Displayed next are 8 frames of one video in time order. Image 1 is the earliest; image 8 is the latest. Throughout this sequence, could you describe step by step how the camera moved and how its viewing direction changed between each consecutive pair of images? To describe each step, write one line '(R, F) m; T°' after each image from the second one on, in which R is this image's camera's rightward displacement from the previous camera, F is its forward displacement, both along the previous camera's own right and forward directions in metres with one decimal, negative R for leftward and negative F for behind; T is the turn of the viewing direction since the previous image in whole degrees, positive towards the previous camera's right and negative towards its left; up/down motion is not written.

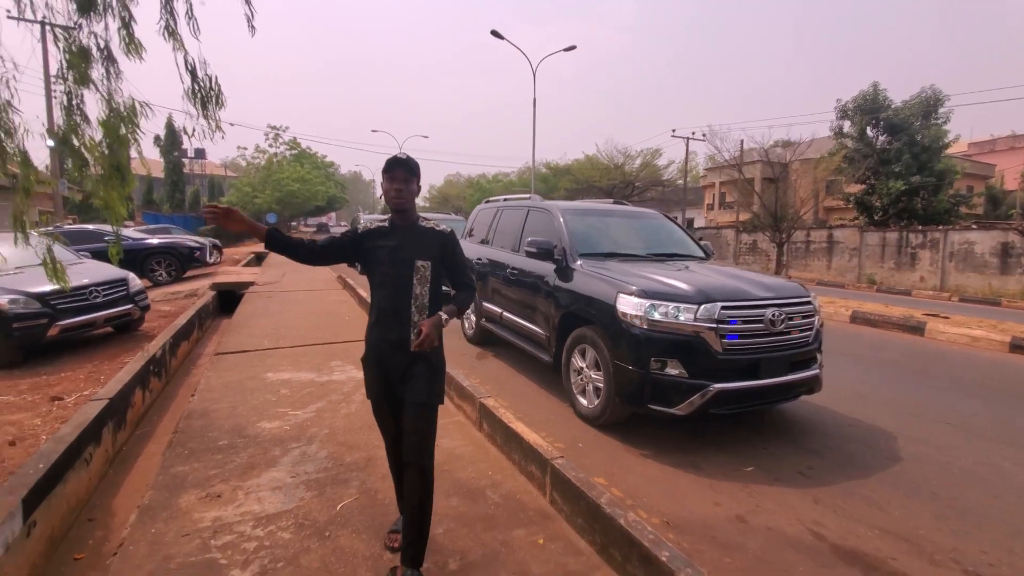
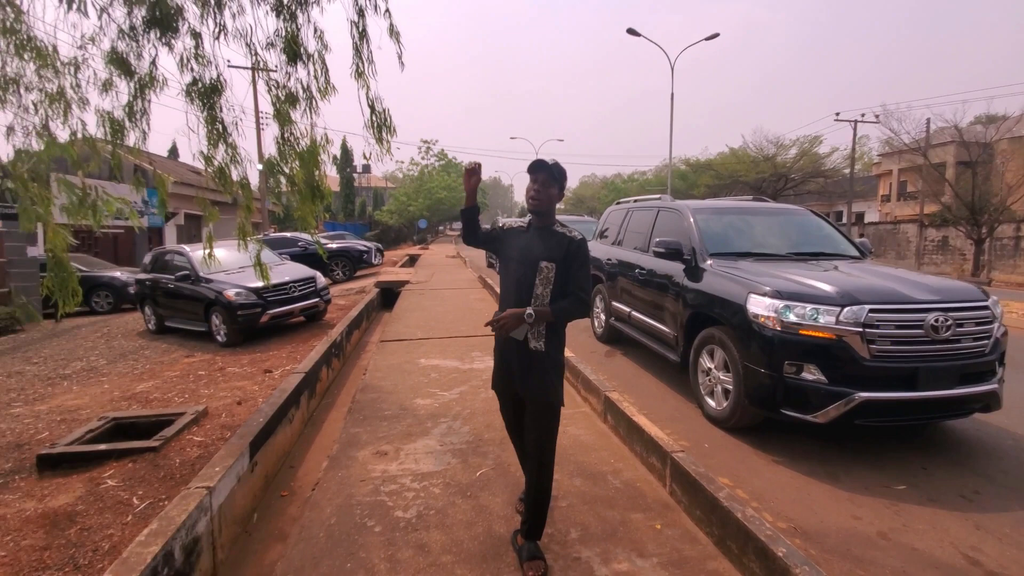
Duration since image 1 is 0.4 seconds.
(+0.1, -0.3) m; -16°
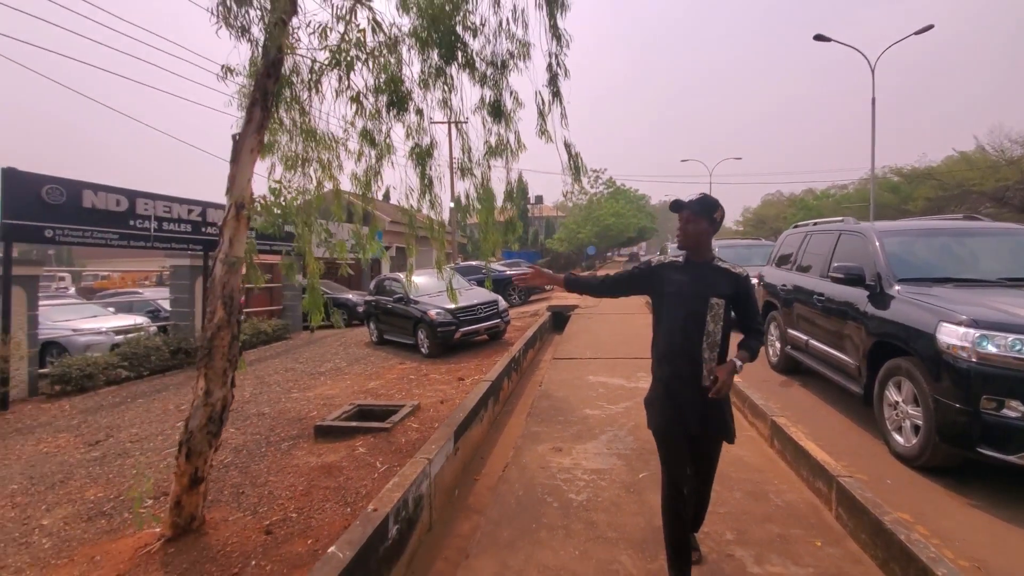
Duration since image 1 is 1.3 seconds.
(+0.1, -0.6) m; -19°
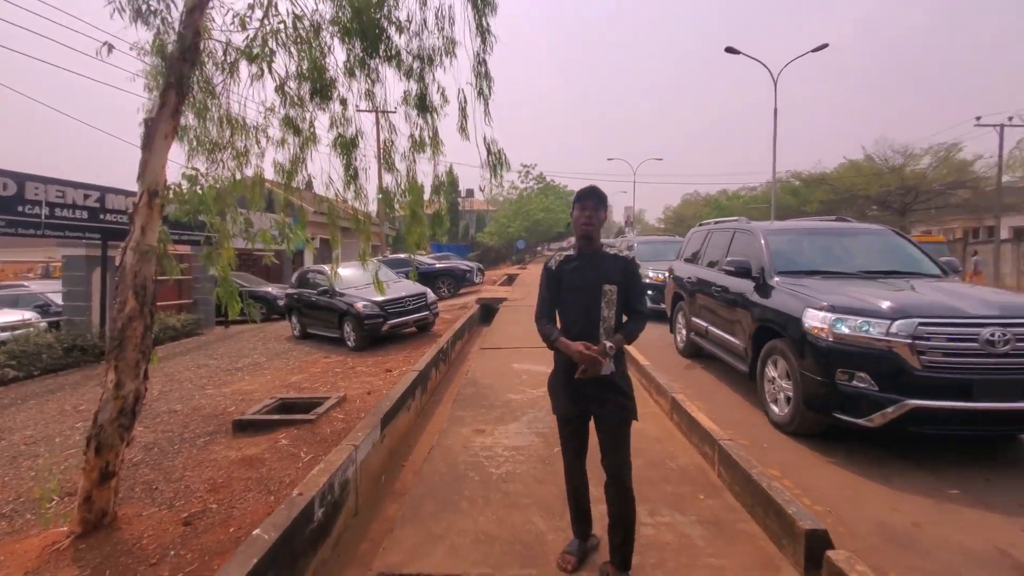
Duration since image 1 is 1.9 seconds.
(+0.1, -0.2) m; +8°
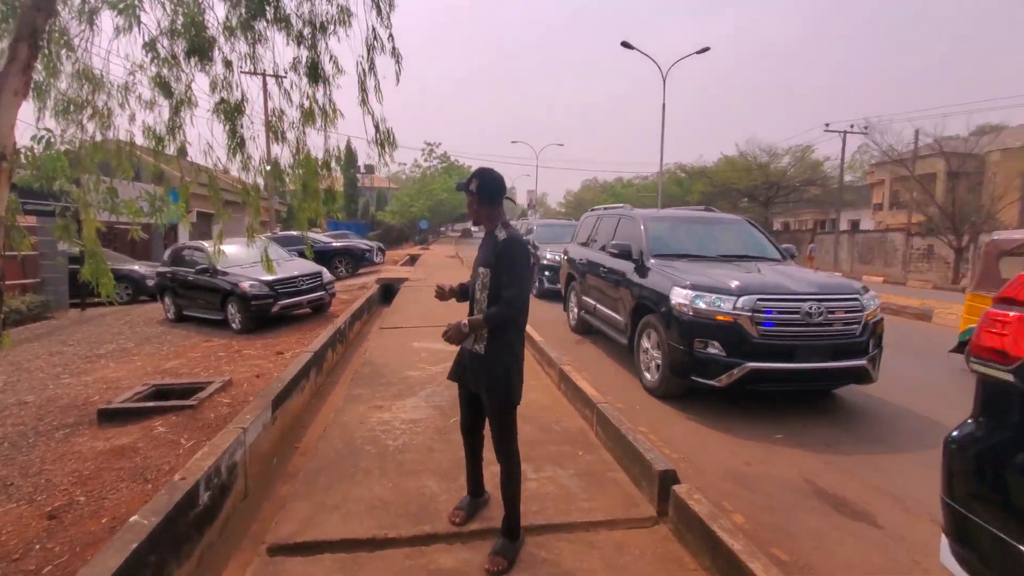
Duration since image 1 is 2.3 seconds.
(+0.1, -0.2) m; +11°
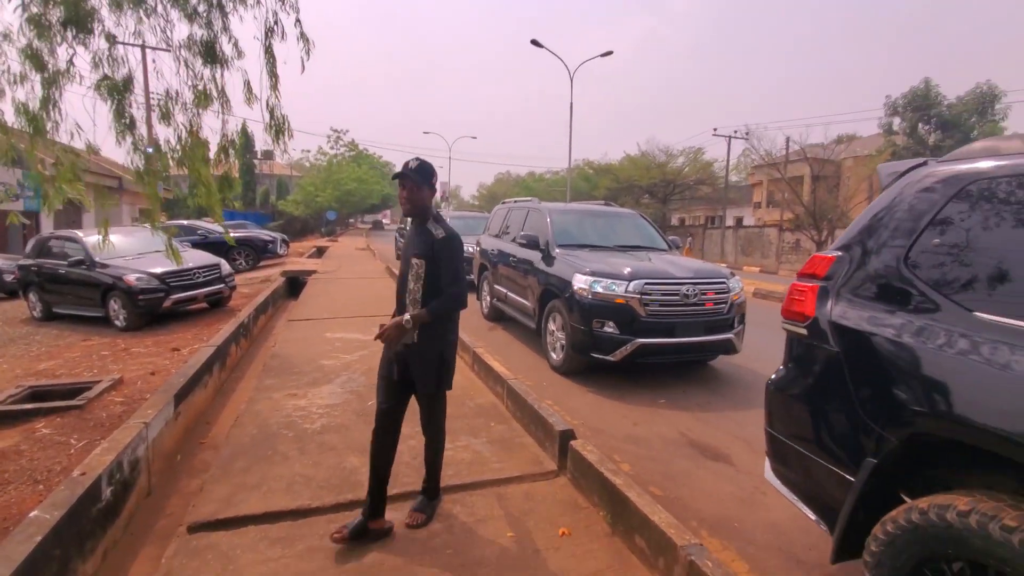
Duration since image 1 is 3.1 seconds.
(0.0, -0.3) m; +10°
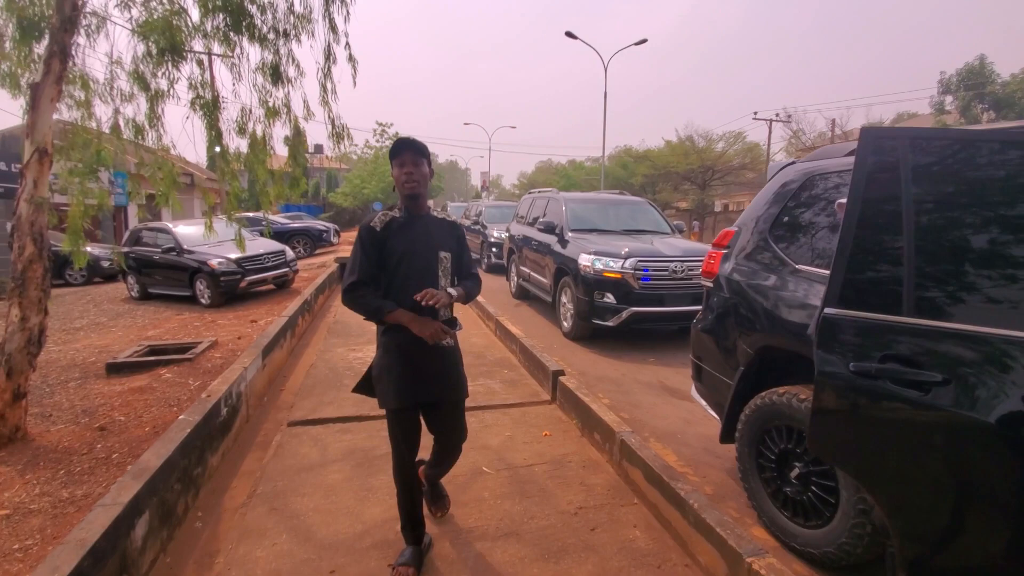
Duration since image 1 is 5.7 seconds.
(+0.3, -1.0) m; -5°
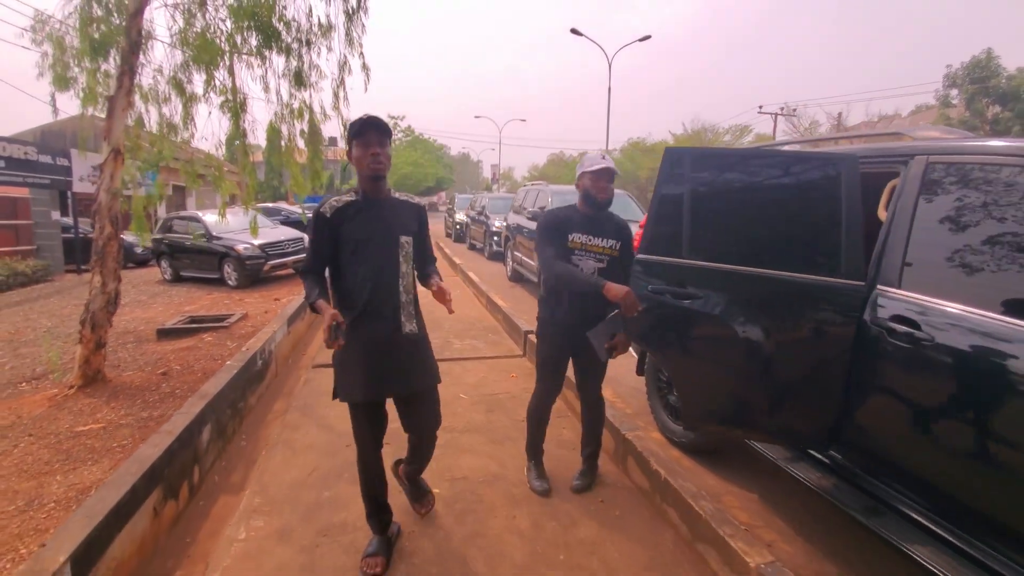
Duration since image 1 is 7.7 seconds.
(+0.4, -1.0) m; -1°
